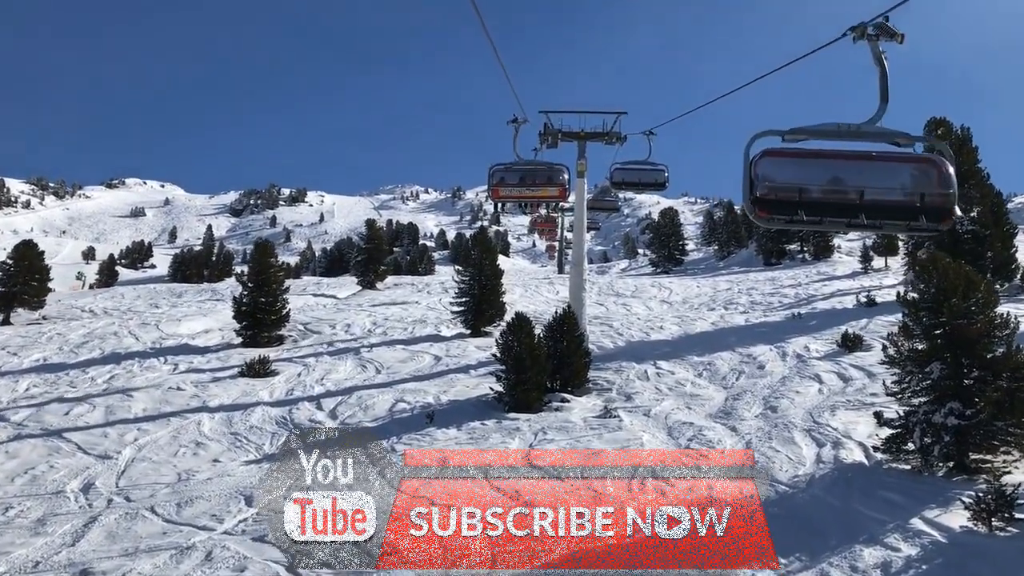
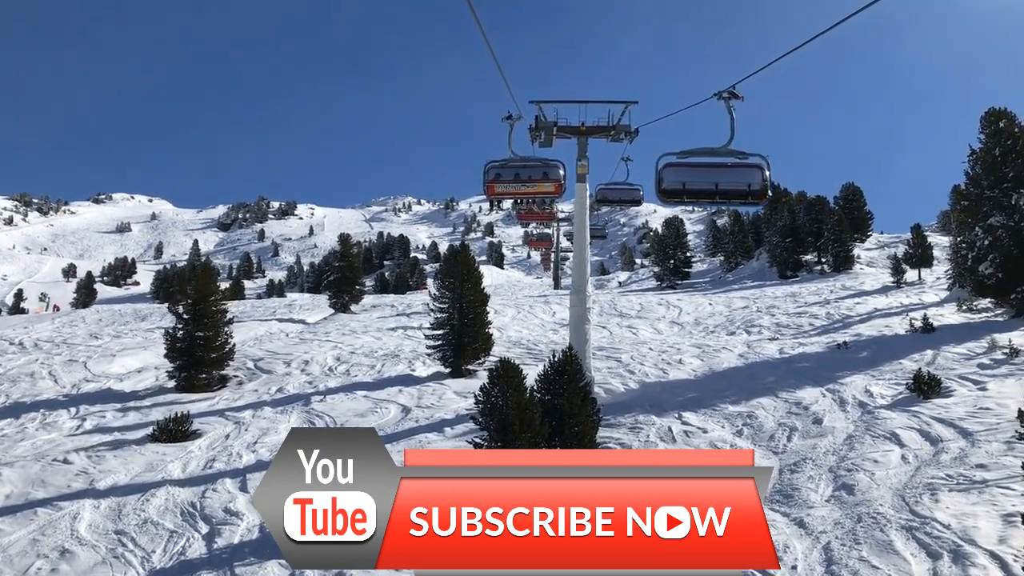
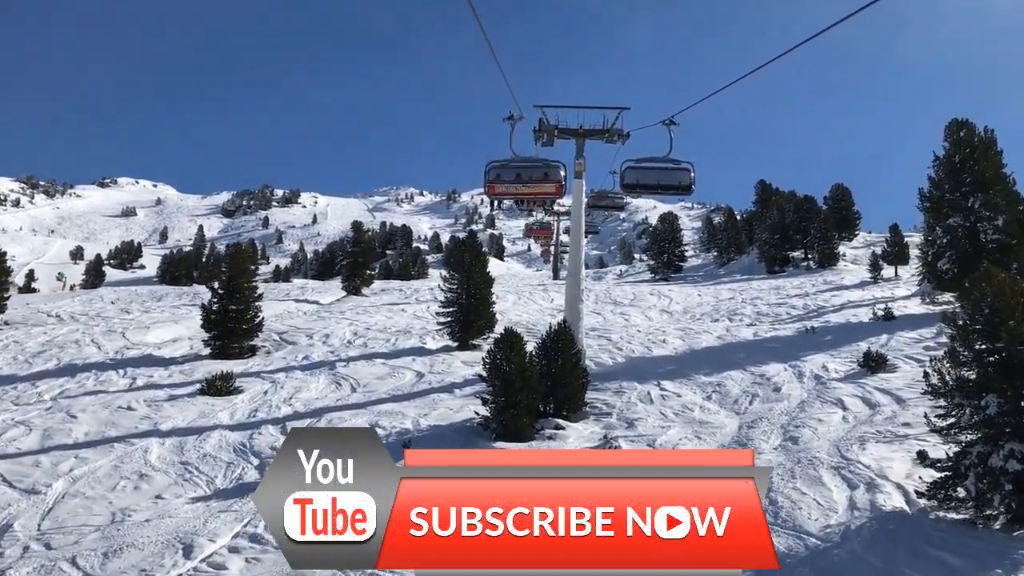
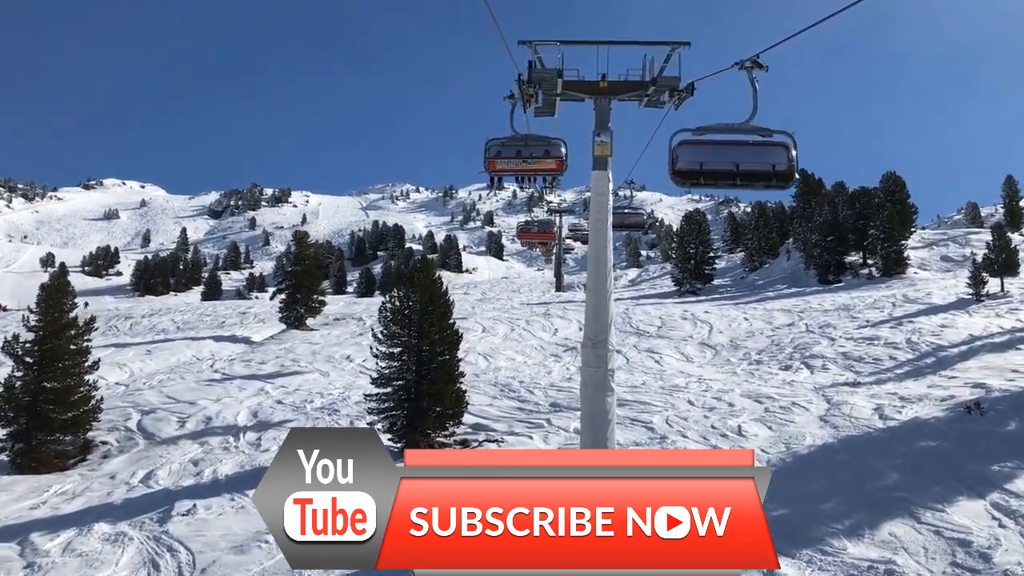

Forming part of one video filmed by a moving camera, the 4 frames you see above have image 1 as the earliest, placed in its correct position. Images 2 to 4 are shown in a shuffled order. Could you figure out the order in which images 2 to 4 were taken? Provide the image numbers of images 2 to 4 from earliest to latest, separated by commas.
3, 2, 4
